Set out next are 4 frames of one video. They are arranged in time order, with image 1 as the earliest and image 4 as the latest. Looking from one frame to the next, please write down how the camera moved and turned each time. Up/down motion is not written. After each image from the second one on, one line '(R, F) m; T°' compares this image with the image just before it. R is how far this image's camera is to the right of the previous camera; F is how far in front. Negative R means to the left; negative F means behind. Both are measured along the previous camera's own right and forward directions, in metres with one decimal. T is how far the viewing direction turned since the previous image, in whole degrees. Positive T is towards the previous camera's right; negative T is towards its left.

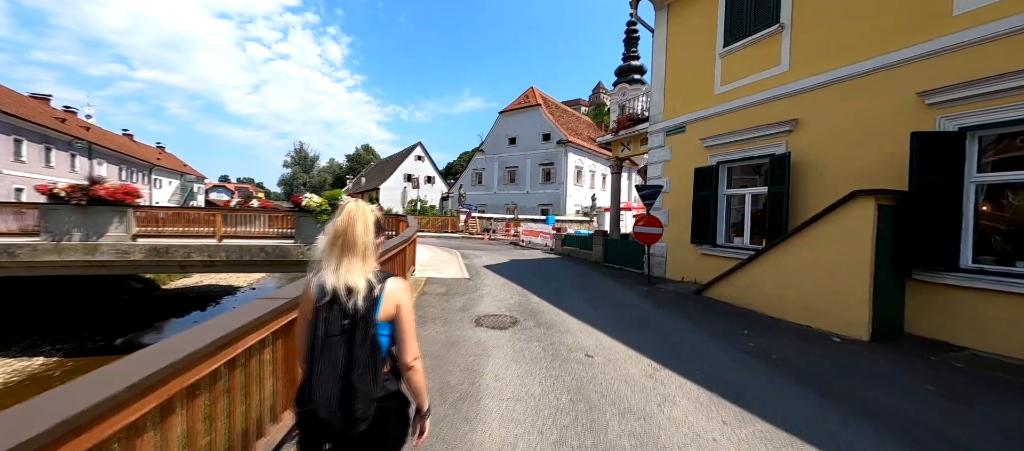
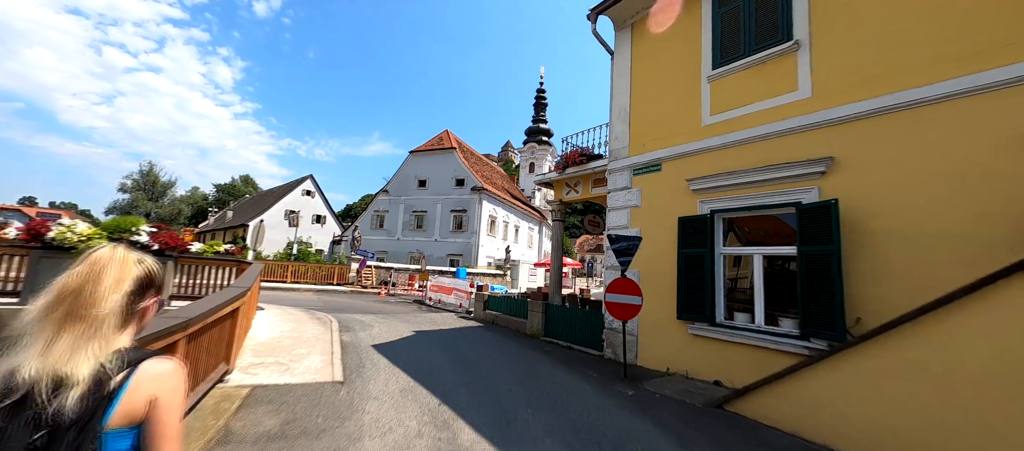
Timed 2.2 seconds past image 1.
(-0.2, +3.3) m; +16°
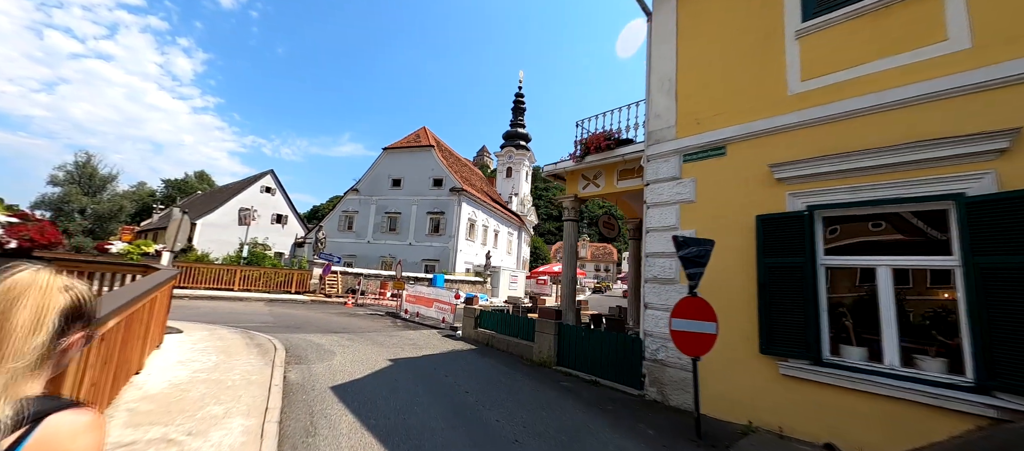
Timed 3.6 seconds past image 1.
(-0.7, +1.9) m; +4°
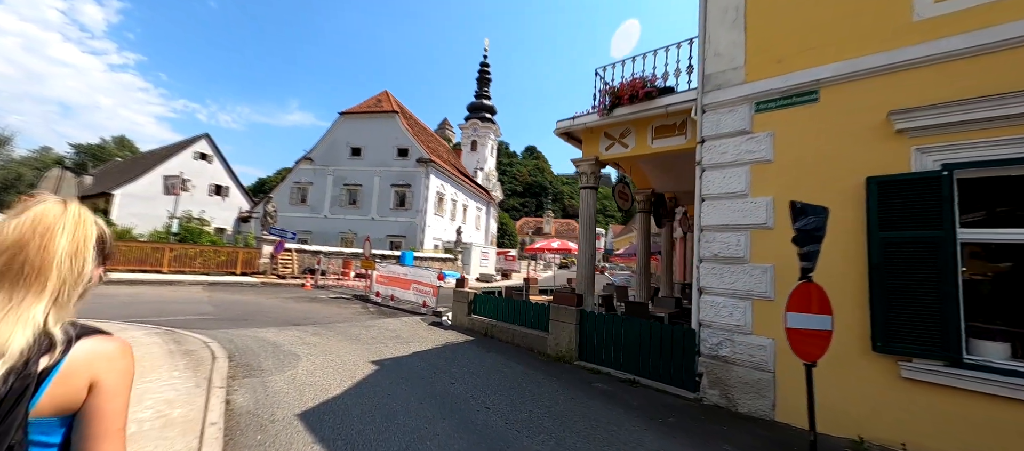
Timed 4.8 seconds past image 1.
(-0.9, +1.5) m; +6°
